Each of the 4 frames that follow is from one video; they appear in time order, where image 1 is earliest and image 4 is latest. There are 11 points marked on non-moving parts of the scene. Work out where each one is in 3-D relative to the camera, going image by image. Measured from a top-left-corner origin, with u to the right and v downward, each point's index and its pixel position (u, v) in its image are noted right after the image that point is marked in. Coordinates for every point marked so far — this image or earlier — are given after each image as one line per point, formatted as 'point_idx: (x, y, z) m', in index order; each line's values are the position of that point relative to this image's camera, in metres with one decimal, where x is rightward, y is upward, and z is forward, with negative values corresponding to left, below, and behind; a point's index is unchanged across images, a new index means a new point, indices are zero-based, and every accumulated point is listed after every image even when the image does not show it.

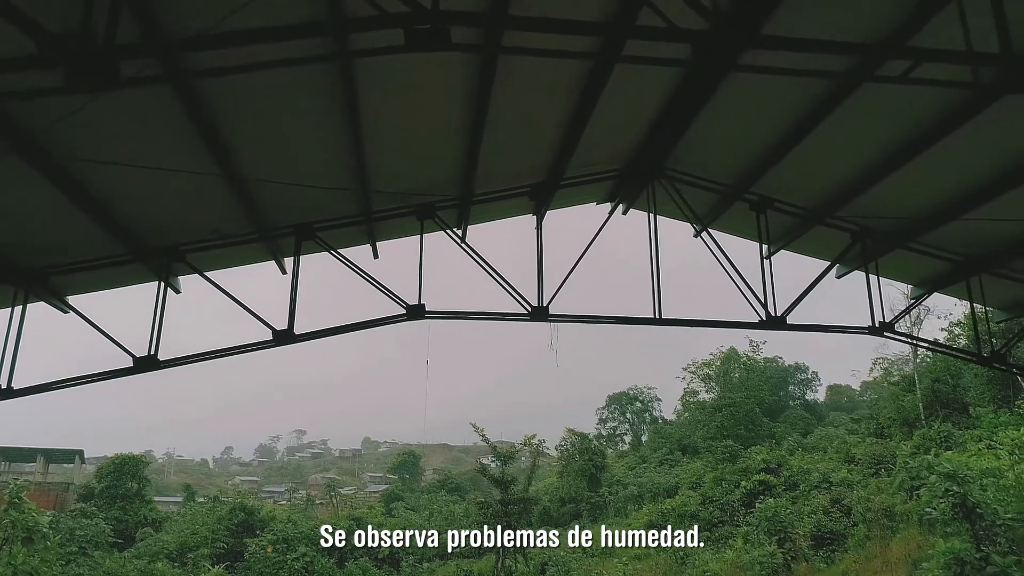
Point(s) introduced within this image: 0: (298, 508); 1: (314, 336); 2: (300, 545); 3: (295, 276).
0: (-4.2, -4.6, +15.7) m
1: (-1.8, -0.4, +7.0) m
2: (-2.9, -3.8, +10.7) m
3: (-2.0, +0.3, +7.2) m
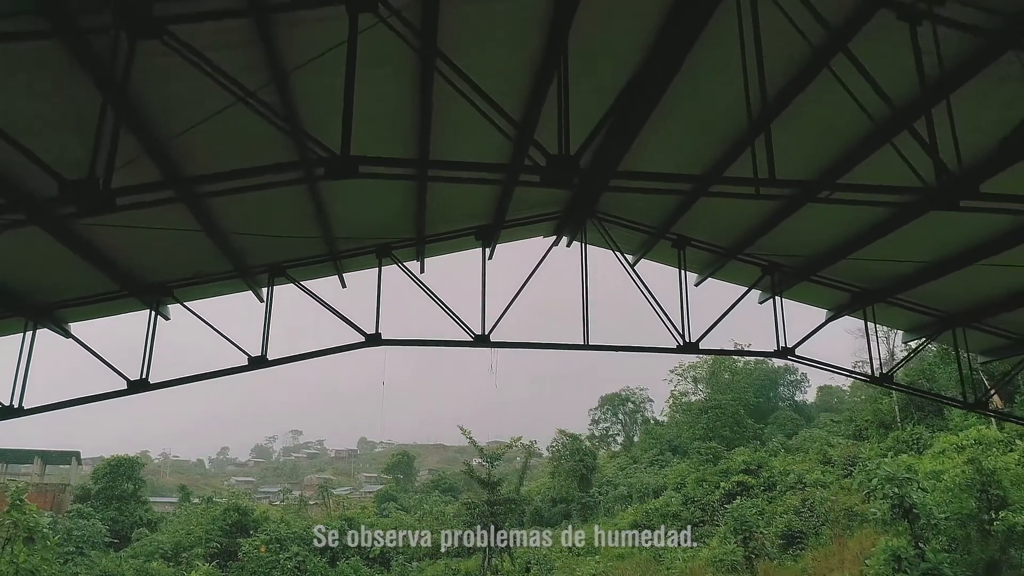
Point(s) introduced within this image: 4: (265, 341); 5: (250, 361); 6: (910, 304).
0: (-4.9, -5.0, +16.9) m
1: (-2.5, -0.8, +8.2) m
2: (-3.7, -4.2, +12.0) m
3: (-2.7, -0.1, +8.5) m
4: (-2.9, -0.6, +8.8) m
5: (-3.1, -0.9, +8.9) m
6: (+5.4, -0.2, +9.9) m
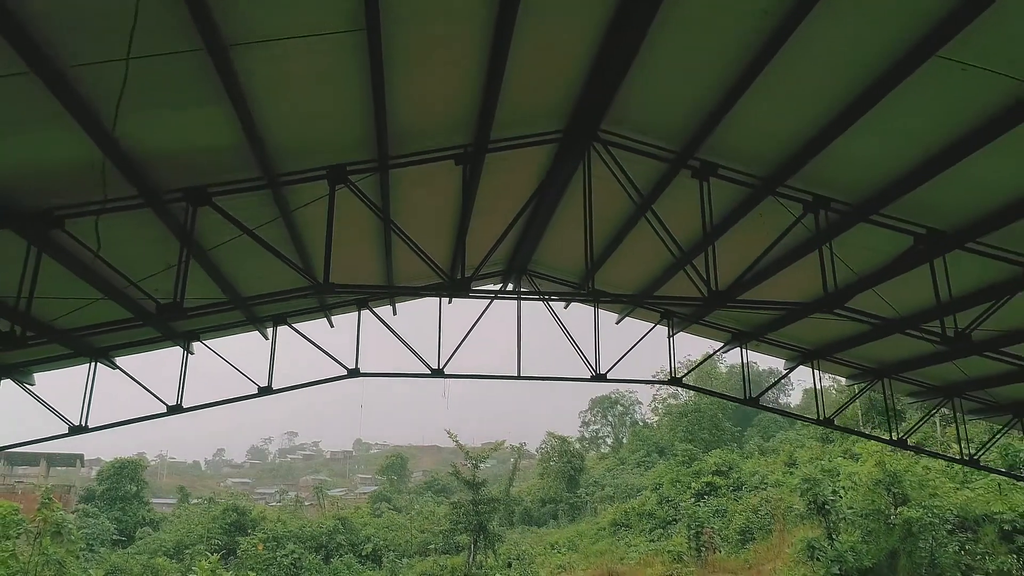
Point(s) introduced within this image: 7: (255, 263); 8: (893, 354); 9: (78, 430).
0: (-5.8, -5.7, +19.8) m
1: (-3.4, -1.6, +11.2) m
2: (-4.5, -4.9, +14.9) m
3: (-3.6, -0.9, +11.4) m
4: (-3.8, -1.4, +11.7) m
5: (-4.0, -1.6, +11.8) m
6: (+4.5, -0.9, +12.9) m
7: (-2.7, +0.3, +7.9) m
8: (+5.8, -1.0, +11.3) m
9: (-6.3, -2.1, +11.0) m
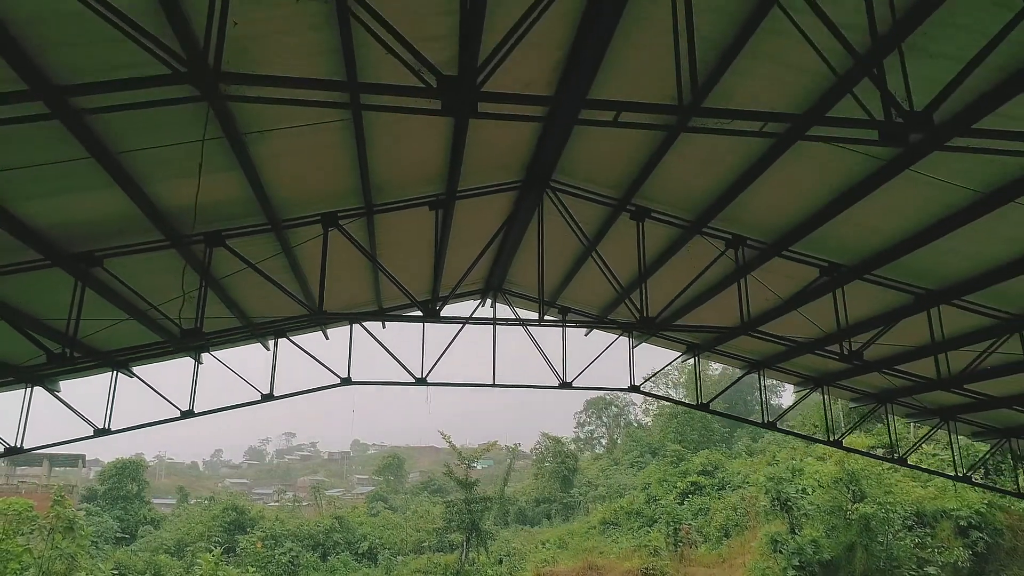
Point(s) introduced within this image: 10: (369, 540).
0: (-6.3, -6.1, +21.3) m
1: (-3.8, -1.9, +12.7) m
2: (-5.0, -5.3, +16.4) m
3: (-4.0, -1.2, +12.9) m
4: (-4.2, -1.7, +13.3) m
5: (-4.4, -2.0, +13.4) m
6: (+4.0, -1.3, +14.4) m
7: (-3.2, 0.0, +9.5) m
8: (+5.3, -1.4, +12.9) m
9: (-6.7, -2.4, +12.6) m
10: (-3.3, -5.7, +17.2) m
